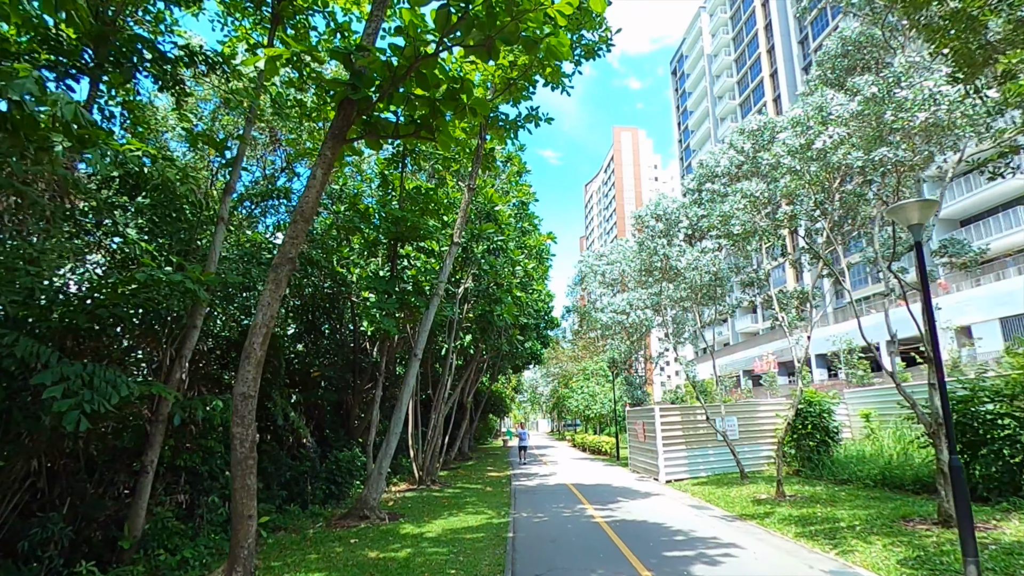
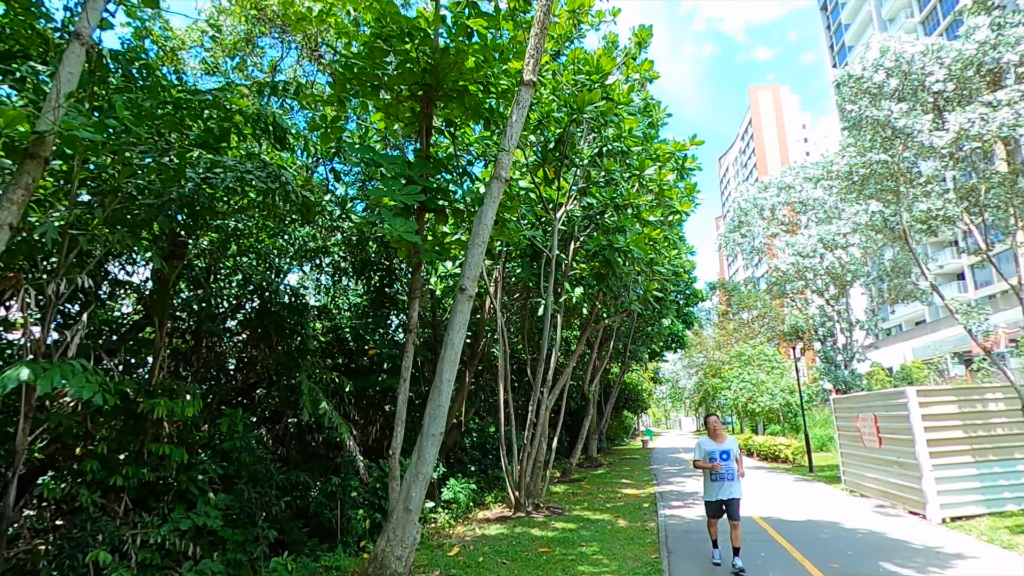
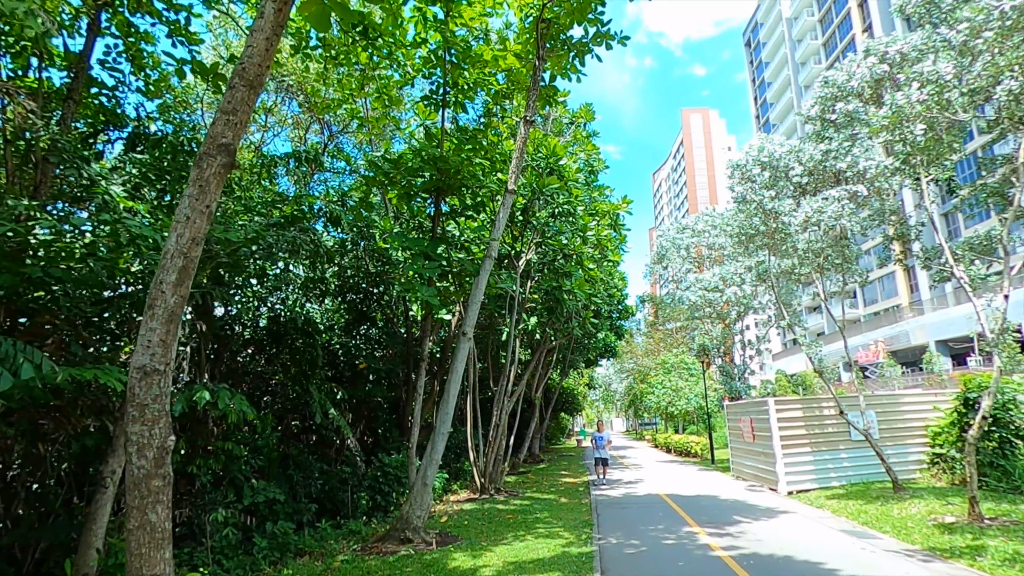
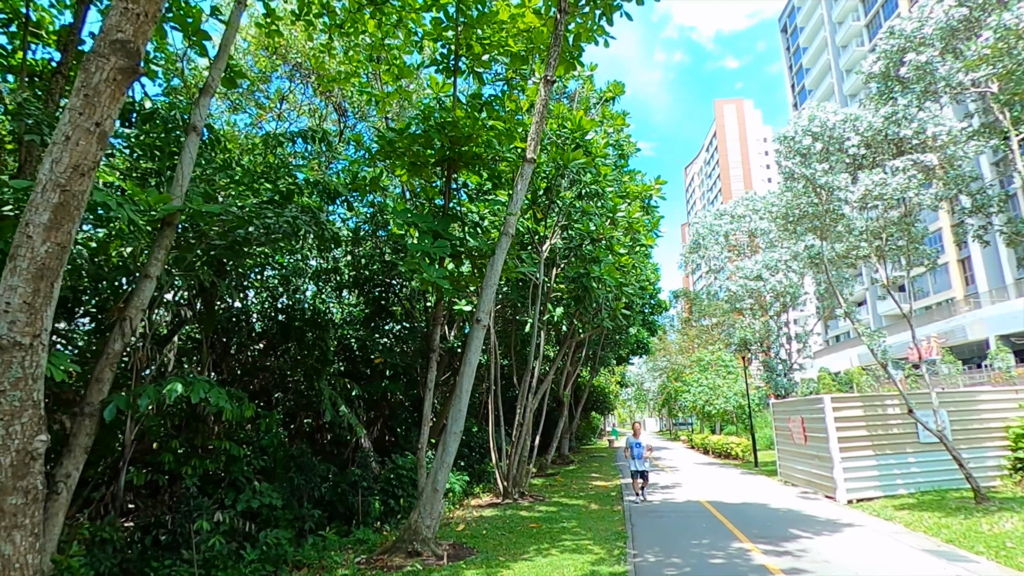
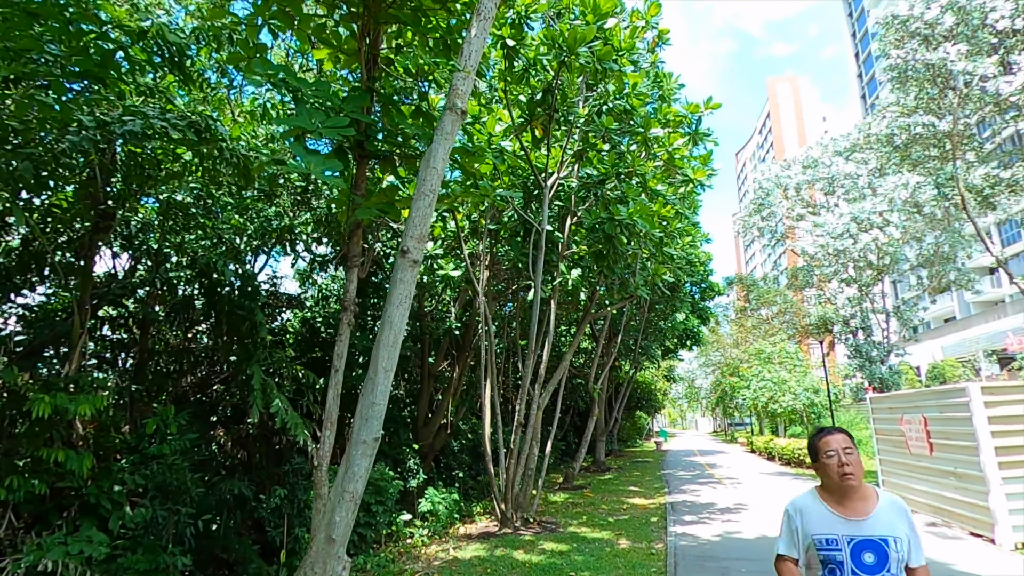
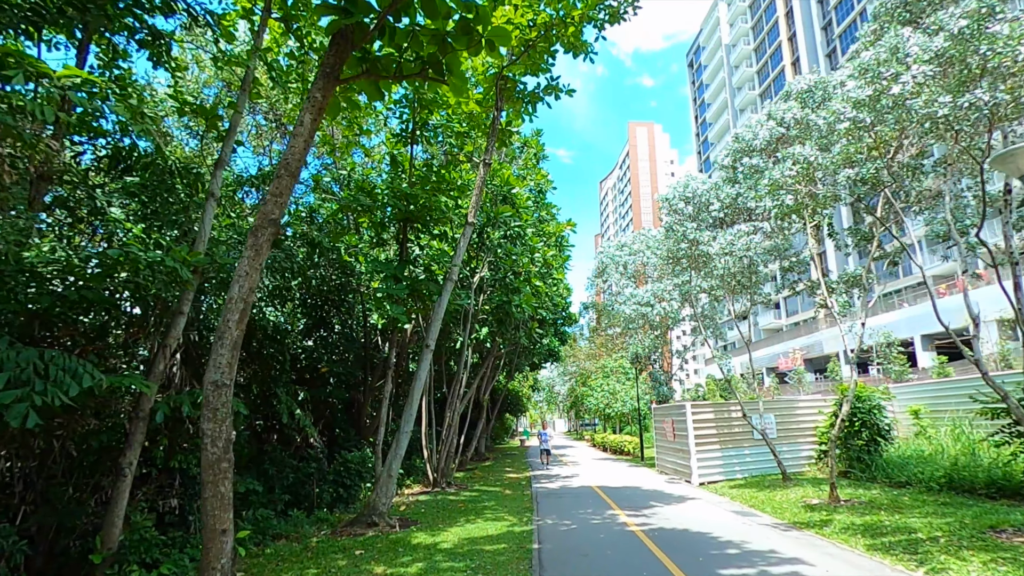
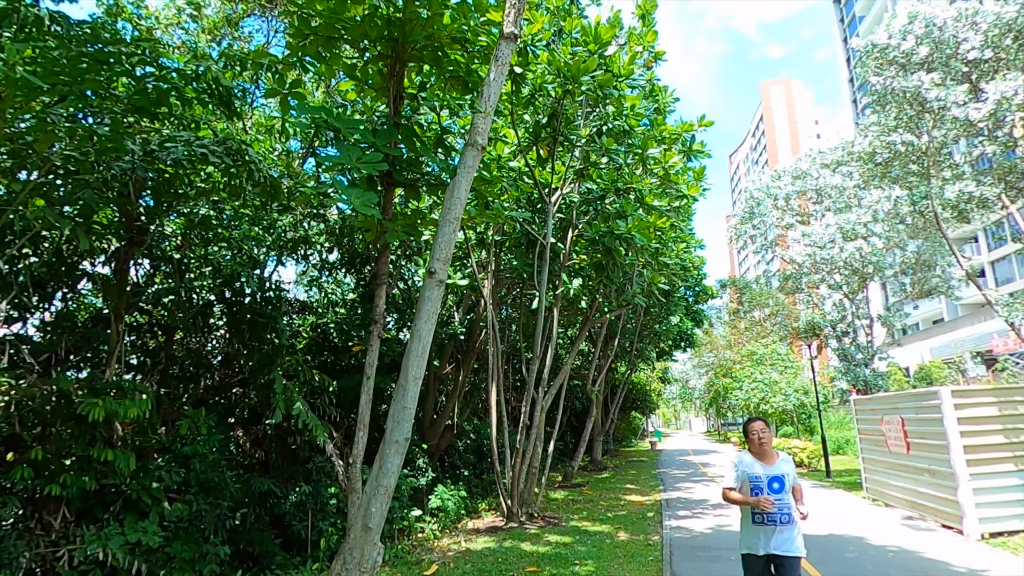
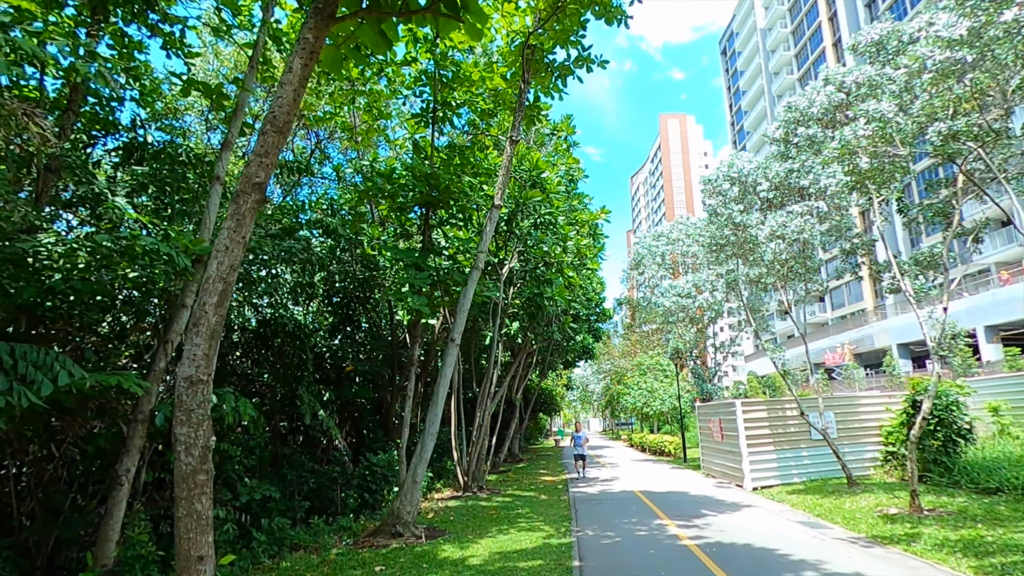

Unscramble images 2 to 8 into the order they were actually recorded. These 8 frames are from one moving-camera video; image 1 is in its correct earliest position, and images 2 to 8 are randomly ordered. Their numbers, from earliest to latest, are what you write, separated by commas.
6, 8, 3, 4, 2, 7, 5
